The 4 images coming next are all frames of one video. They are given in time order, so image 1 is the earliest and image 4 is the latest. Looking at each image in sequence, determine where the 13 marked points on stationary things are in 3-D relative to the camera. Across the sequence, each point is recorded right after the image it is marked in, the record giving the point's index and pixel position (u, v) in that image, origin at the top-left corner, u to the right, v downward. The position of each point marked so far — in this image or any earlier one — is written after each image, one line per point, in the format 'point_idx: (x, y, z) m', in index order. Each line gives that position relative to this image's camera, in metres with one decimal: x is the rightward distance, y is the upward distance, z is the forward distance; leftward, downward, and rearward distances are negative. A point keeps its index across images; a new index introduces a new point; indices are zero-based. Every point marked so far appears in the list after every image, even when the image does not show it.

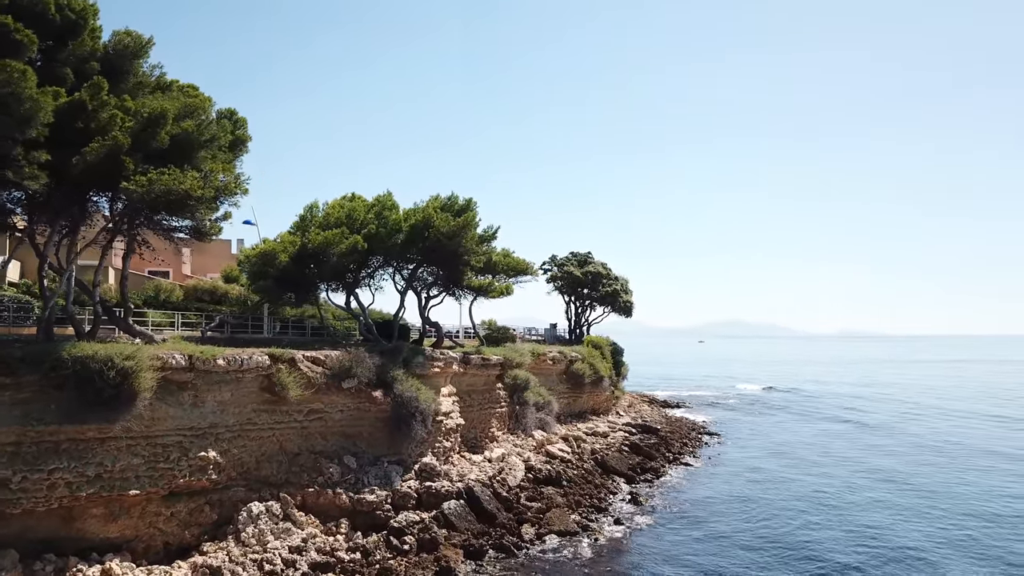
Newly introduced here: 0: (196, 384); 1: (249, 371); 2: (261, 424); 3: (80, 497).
0: (-8.3, -2.5, +17.8) m
1: (-7.3, -2.3, +18.8) m
2: (-7.2, -3.9, +19.4) m
3: (-9.9, -4.8, +15.6) m
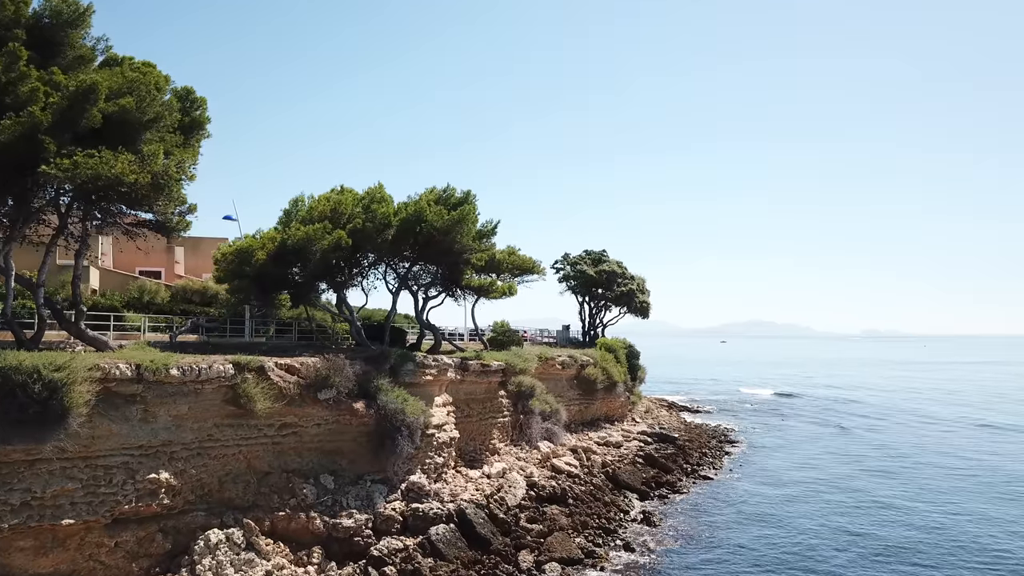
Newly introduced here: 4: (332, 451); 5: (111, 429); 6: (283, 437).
0: (-8.5, -2.5, +15.8) m
1: (-7.5, -2.3, +16.8) m
2: (-7.3, -3.9, +17.3) m
3: (-10.2, -4.8, +13.7) m
4: (-5.2, -4.7, +19.7) m
5: (-8.9, -3.1, +15.0) m
6: (-6.3, -4.1, +18.6) m
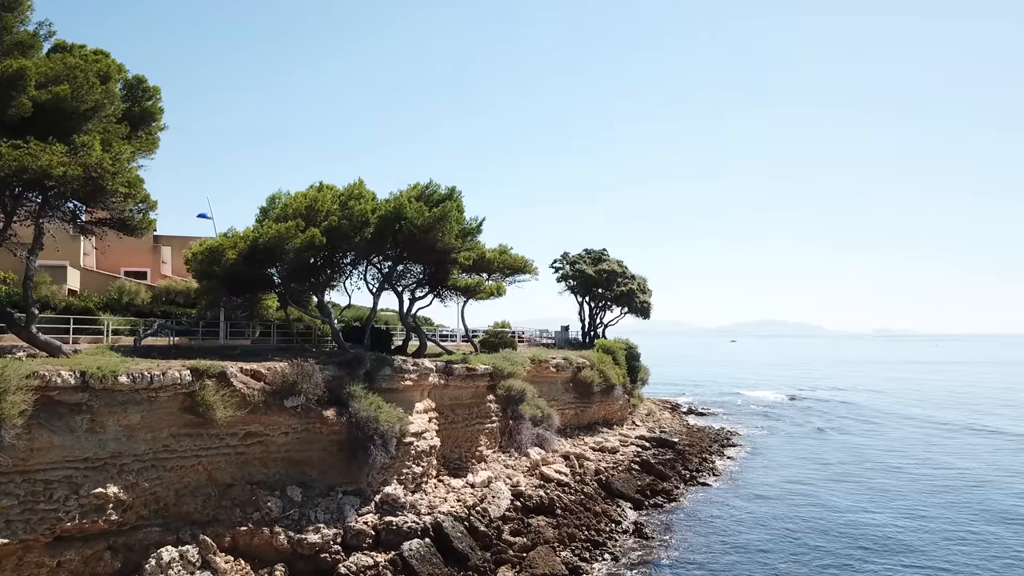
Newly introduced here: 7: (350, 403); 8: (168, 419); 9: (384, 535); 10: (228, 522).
0: (-9.1, -2.6, +14.8) m
1: (-8.1, -2.4, +15.8) m
2: (-7.9, -3.9, +16.3) m
3: (-10.9, -4.9, +12.7) m
4: (-5.8, -4.7, +18.6) m
5: (-9.5, -3.2, +14.1) m
6: (-6.8, -4.1, +17.6) m
7: (-4.6, -3.2, +19.2) m
8: (-8.1, -3.1, +16.1) m
9: (-3.4, -6.6, +18.3) m
10: (-7.0, -5.8, +16.7) m
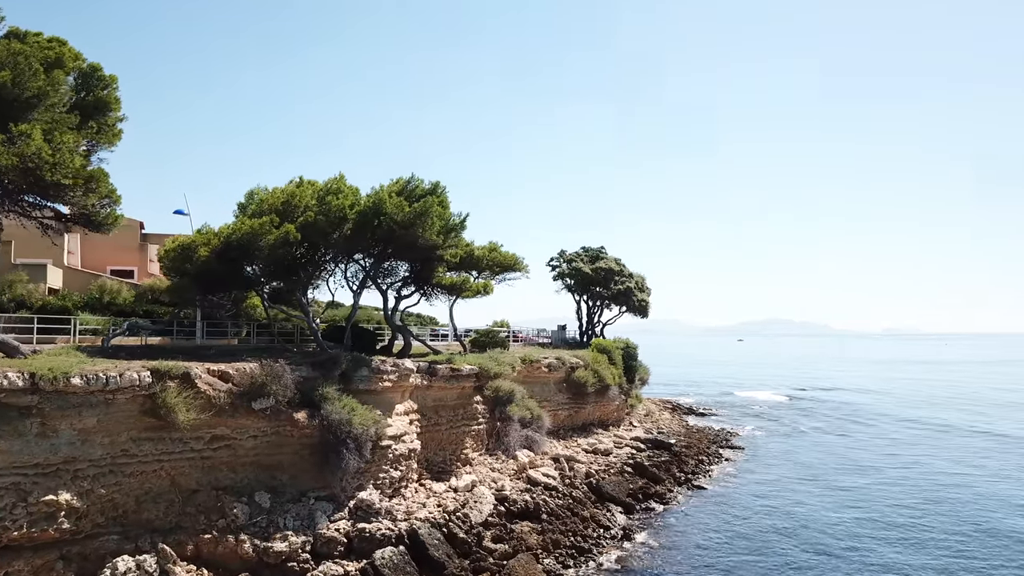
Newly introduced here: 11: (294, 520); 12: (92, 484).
0: (-9.7, -2.5, +14.2) m
1: (-8.7, -2.3, +15.1) m
2: (-8.5, -3.9, +15.7) m
3: (-11.5, -4.8, +12.1) m
4: (-6.4, -4.7, +17.9) m
5: (-10.1, -3.1, +13.4) m
6: (-7.4, -4.1, +16.9) m
7: (-5.1, -3.2, +18.5) m
8: (-8.7, -3.0, +15.4) m
9: (-4.0, -6.6, +17.6) m
10: (-7.6, -5.7, +16.1) m
11: (-5.6, -5.9, +17.3) m
12: (-9.1, -4.3, +14.8) m
